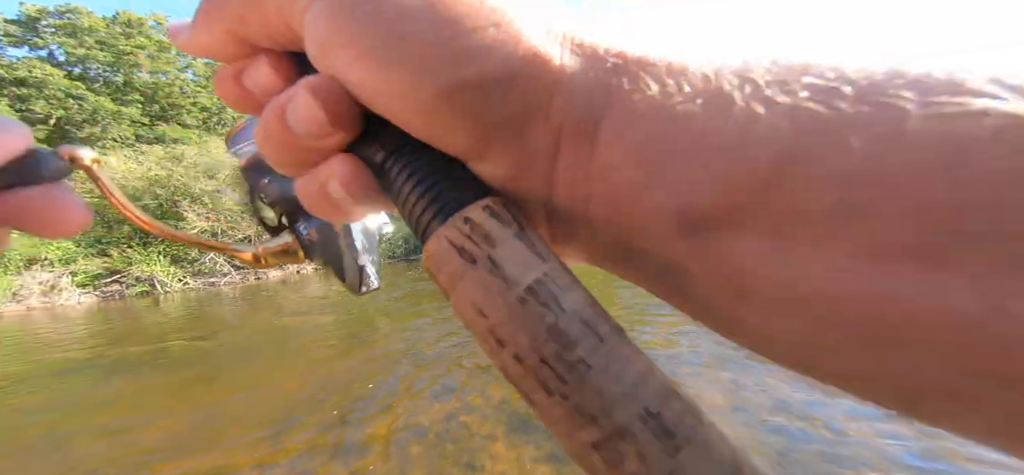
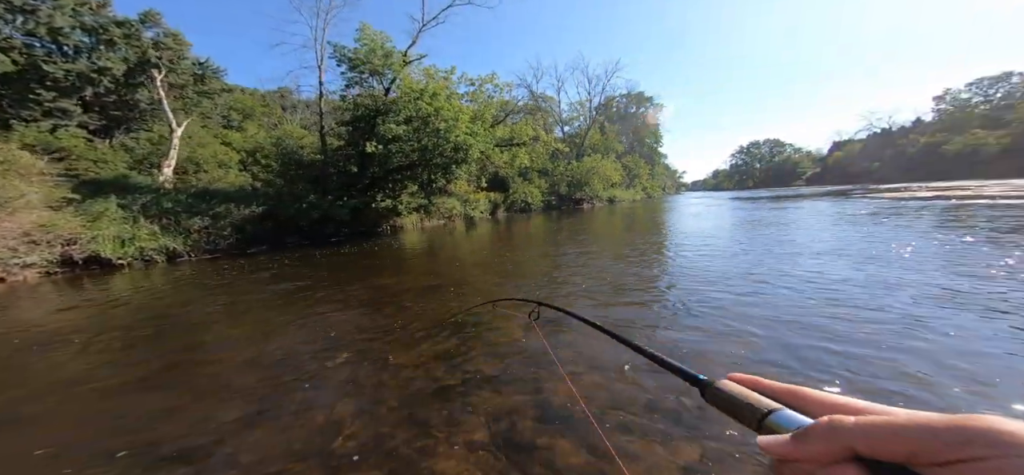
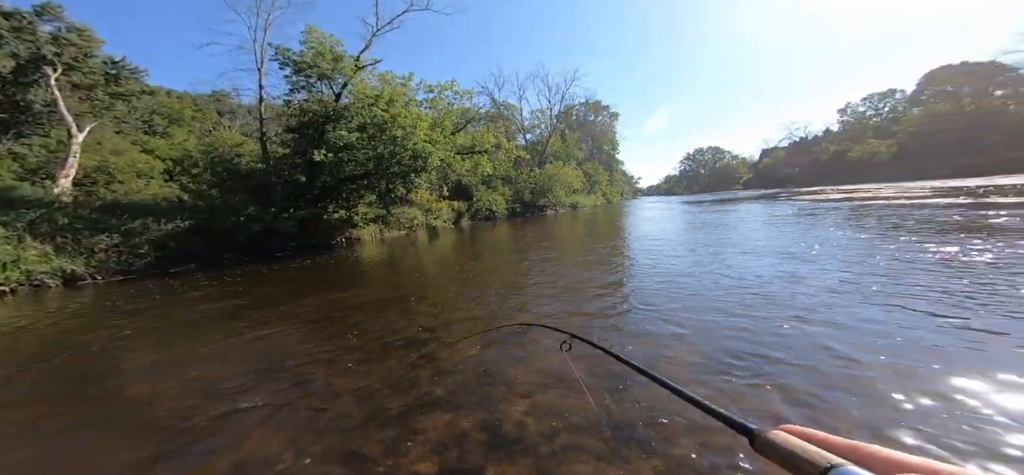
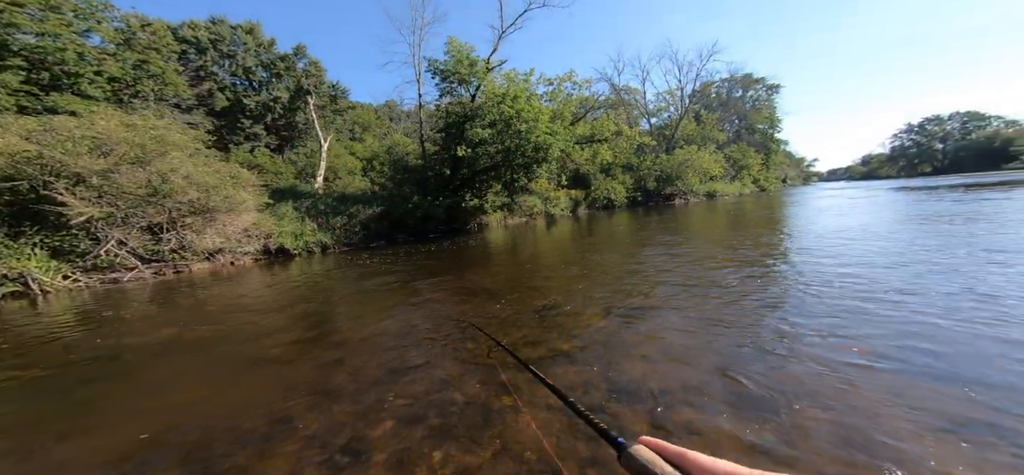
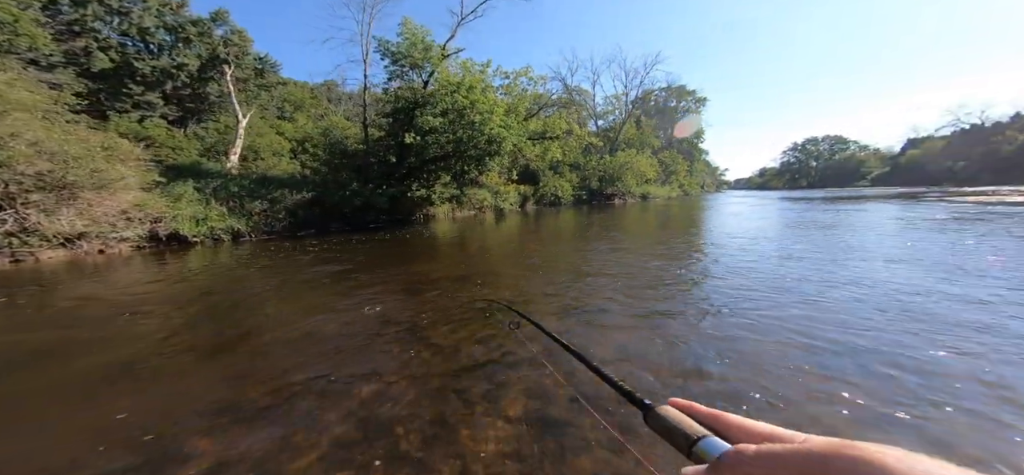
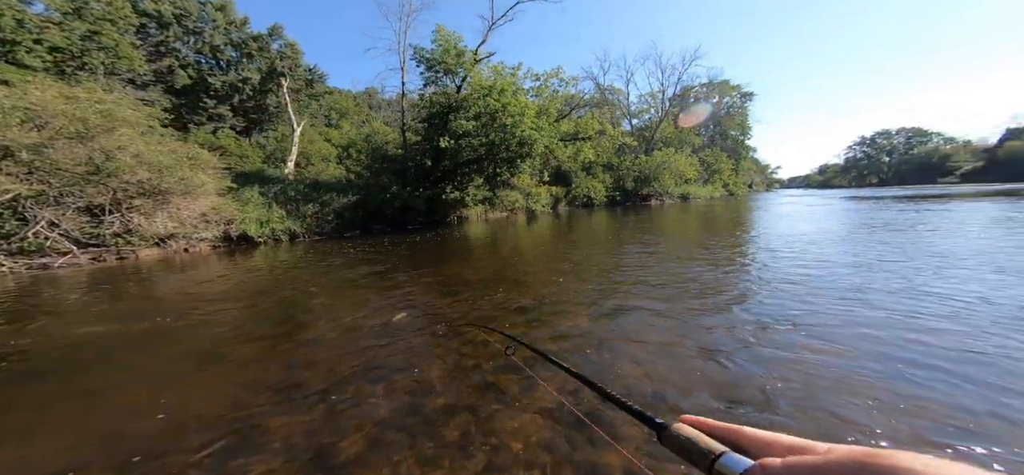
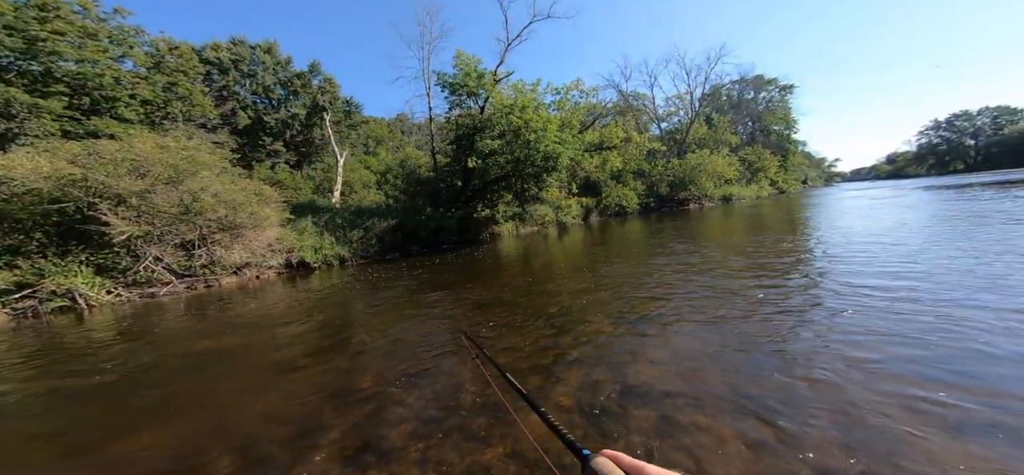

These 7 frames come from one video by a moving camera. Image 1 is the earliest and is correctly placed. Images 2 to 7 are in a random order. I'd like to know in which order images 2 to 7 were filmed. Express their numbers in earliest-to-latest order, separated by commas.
7, 4, 6, 5, 2, 3
